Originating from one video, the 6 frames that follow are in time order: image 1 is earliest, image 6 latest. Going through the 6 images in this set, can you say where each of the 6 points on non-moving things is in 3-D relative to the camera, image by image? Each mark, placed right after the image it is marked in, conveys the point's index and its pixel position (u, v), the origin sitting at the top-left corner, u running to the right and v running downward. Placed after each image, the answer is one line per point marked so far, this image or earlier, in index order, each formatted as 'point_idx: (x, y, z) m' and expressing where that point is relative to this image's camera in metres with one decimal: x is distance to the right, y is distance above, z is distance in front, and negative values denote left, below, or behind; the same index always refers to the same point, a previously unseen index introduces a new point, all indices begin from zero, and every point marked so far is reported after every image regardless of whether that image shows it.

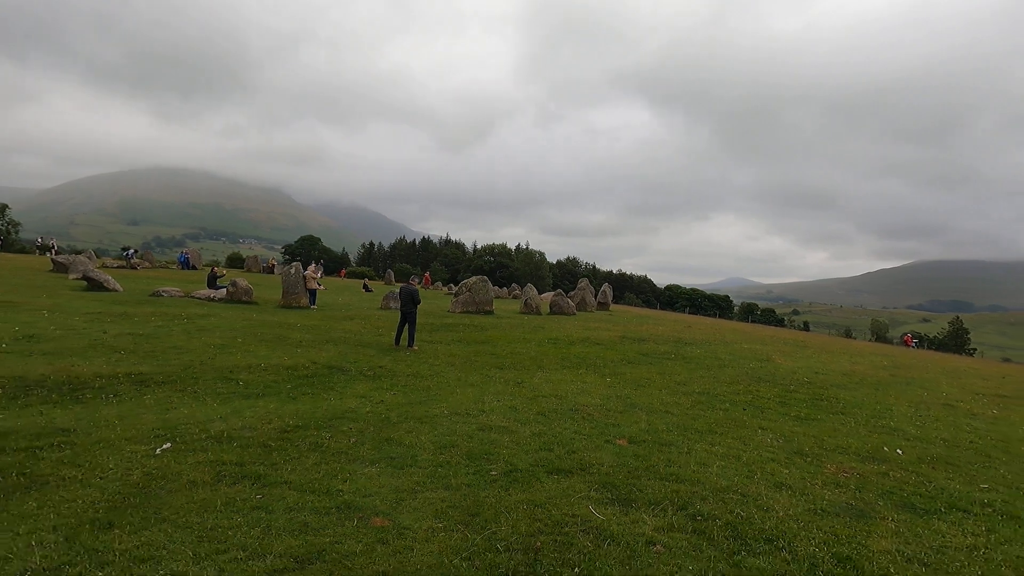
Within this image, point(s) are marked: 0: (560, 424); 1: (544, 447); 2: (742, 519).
0: (+1.3, -3.8, +14.9) m
1: (+0.8, -3.8, +12.7) m
2: (+4.1, -4.1, +9.4) m
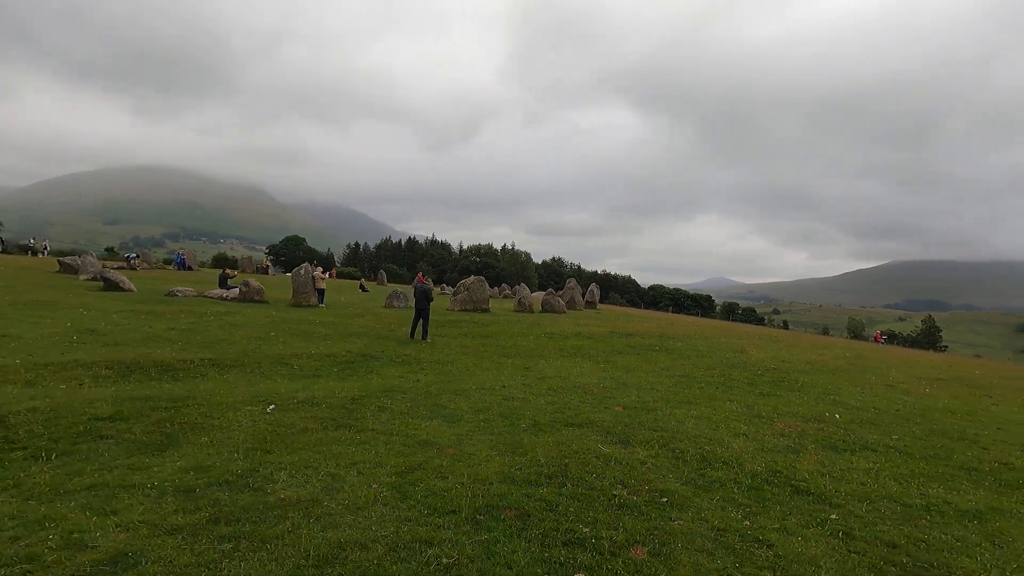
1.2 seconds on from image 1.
0: (+1.9, -3.7, +18.5) m
1: (+1.4, -3.7, +16.3) m
2: (+4.8, -4.0, +13.0) m
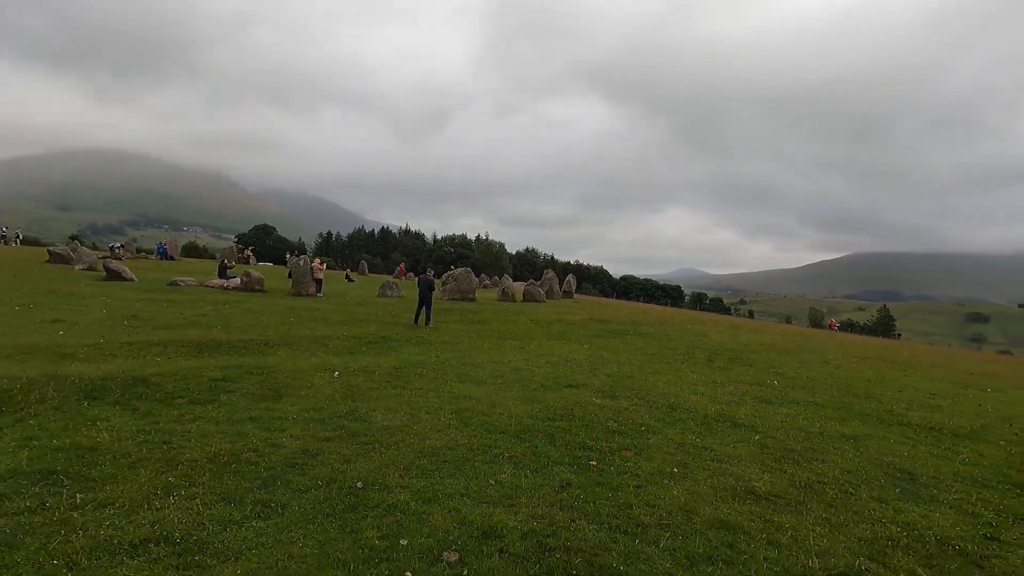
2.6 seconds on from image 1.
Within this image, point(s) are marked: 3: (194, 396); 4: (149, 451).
0: (+2.2, -3.4, +22.8) m
1: (+1.8, -3.4, +20.6) m
2: (+5.3, -3.8, +17.5) m
3: (-8.3, -2.8, +14.0) m
4: (-6.8, -3.1, +10.0) m
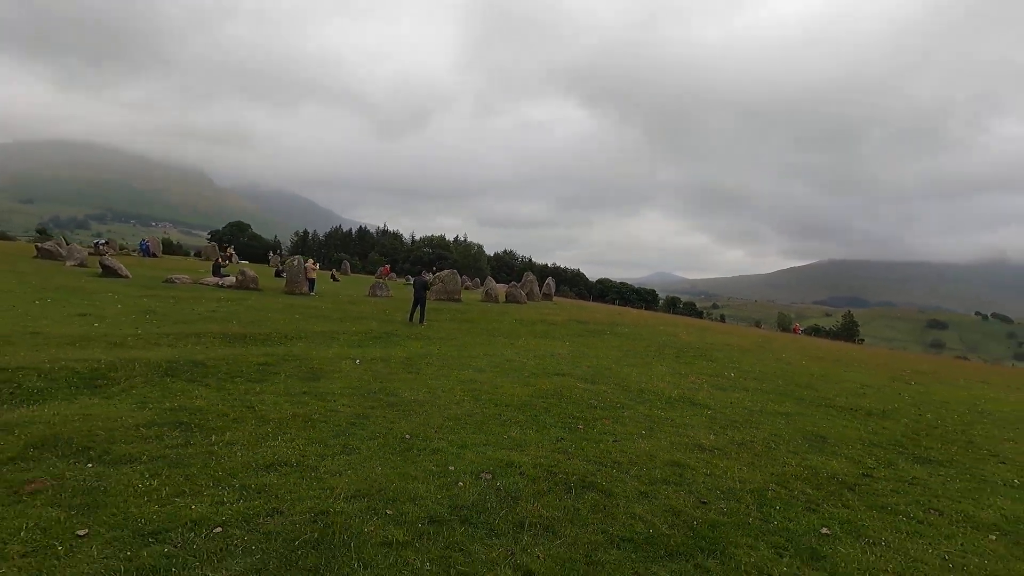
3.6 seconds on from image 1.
0: (+1.8, -3.5, +26.1) m
1: (+1.5, -3.5, +23.8) m
2: (+5.2, -3.9, +21.0) m
3: (-8.2, -2.8, +16.8) m
4: (-6.6, -3.0, +12.9) m
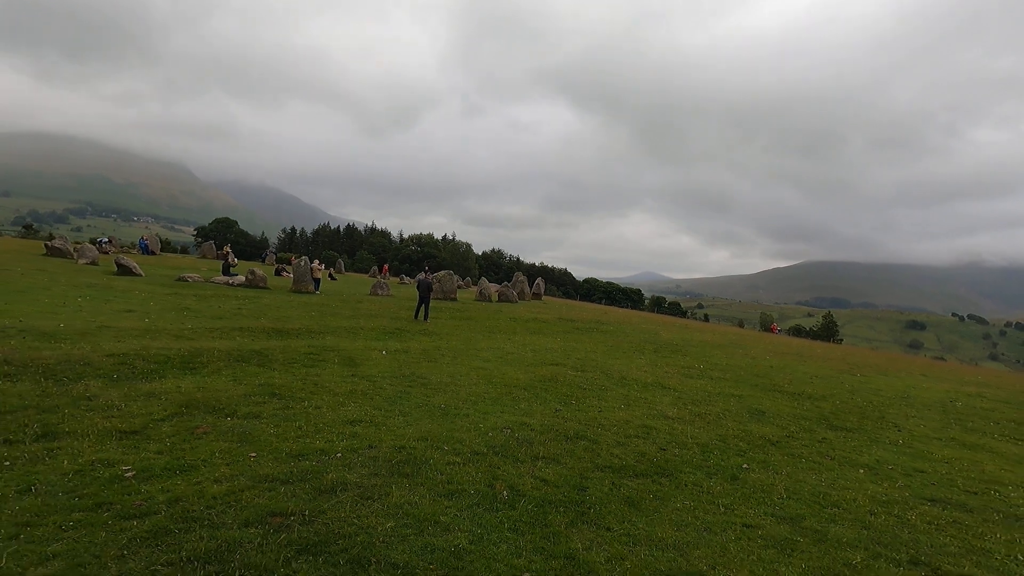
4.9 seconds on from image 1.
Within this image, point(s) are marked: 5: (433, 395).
0: (+1.8, -3.6, +30.1) m
1: (+1.6, -3.7, +27.9) m
2: (+5.3, -4.1, +25.1) m
3: (-8.0, -2.9, +20.6) m
4: (-6.3, -3.1, +16.8) m
5: (-2.6, -3.5, +17.6) m
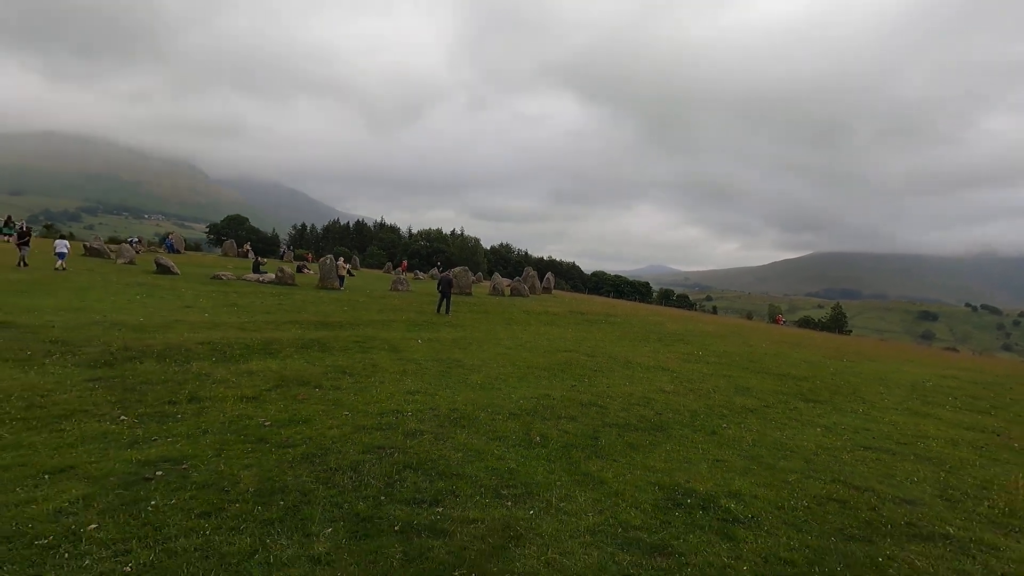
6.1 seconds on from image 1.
0: (+2.9, -3.3, +33.7) m
1: (+2.6, -3.4, +31.4) m
2: (+6.3, -3.8, +28.6) m
3: (-7.1, -2.8, +24.3) m
4: (-5.4, -3.1, +20.4) m
5: (-1.7, -3.4, +21.2) m
